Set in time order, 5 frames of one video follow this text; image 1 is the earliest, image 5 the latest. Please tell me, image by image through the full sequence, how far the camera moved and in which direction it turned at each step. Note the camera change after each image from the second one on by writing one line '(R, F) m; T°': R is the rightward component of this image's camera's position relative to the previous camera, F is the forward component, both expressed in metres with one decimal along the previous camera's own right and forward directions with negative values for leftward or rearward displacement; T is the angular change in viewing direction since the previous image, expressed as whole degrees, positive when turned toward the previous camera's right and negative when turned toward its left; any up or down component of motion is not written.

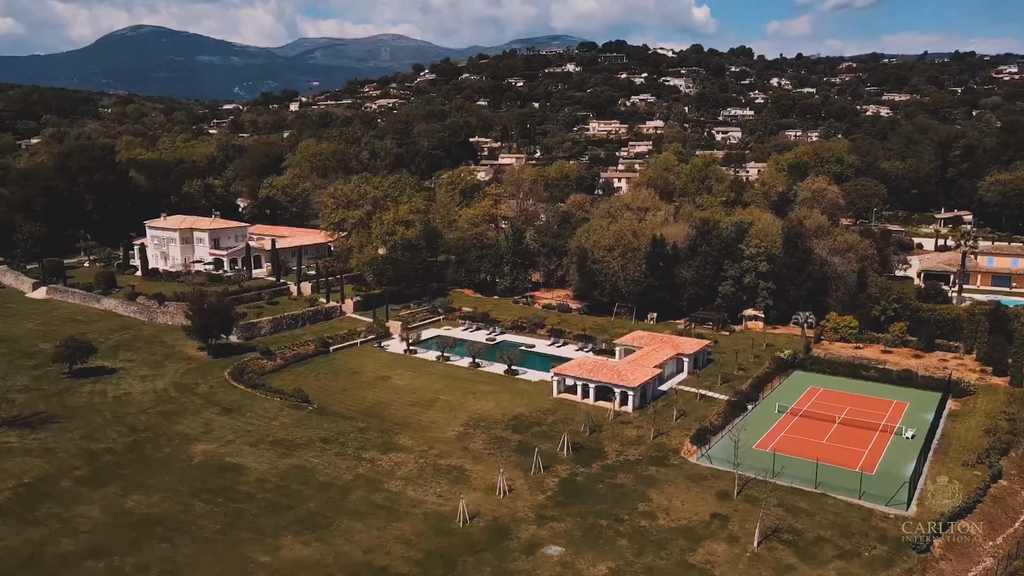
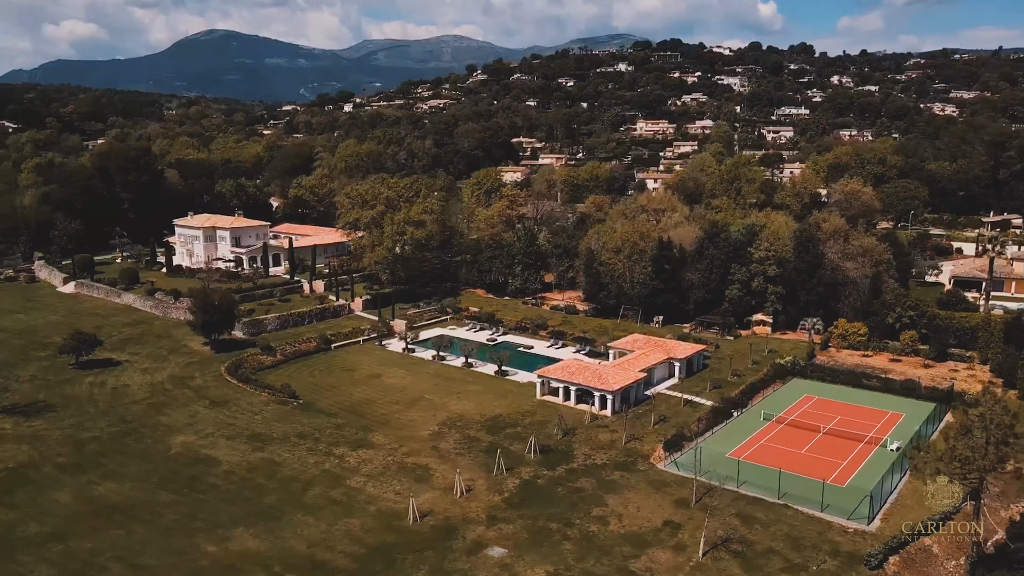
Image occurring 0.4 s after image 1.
(+2.7, 0.0) m; -4°
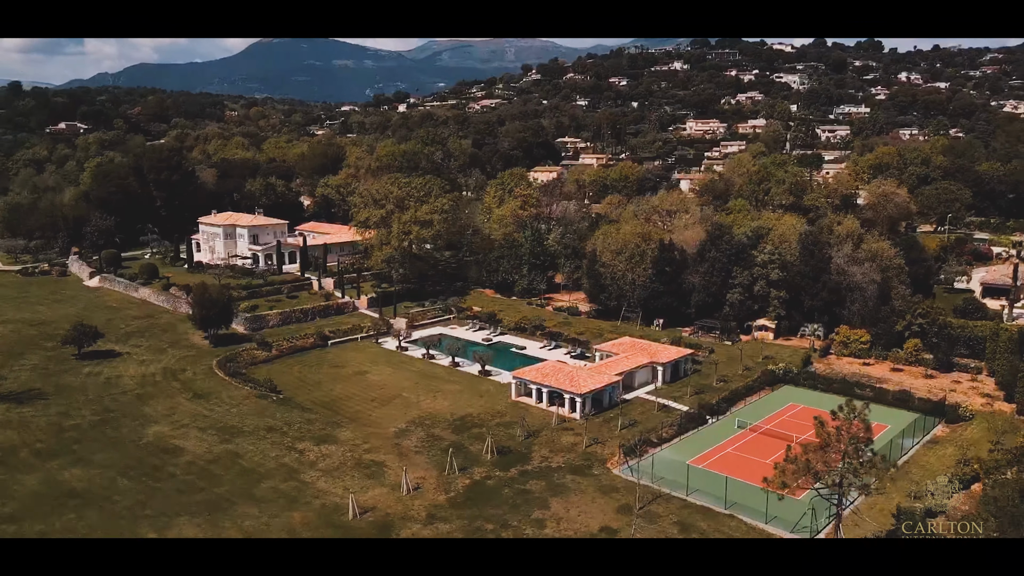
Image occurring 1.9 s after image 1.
(+3.1, +0.1) m; -4°
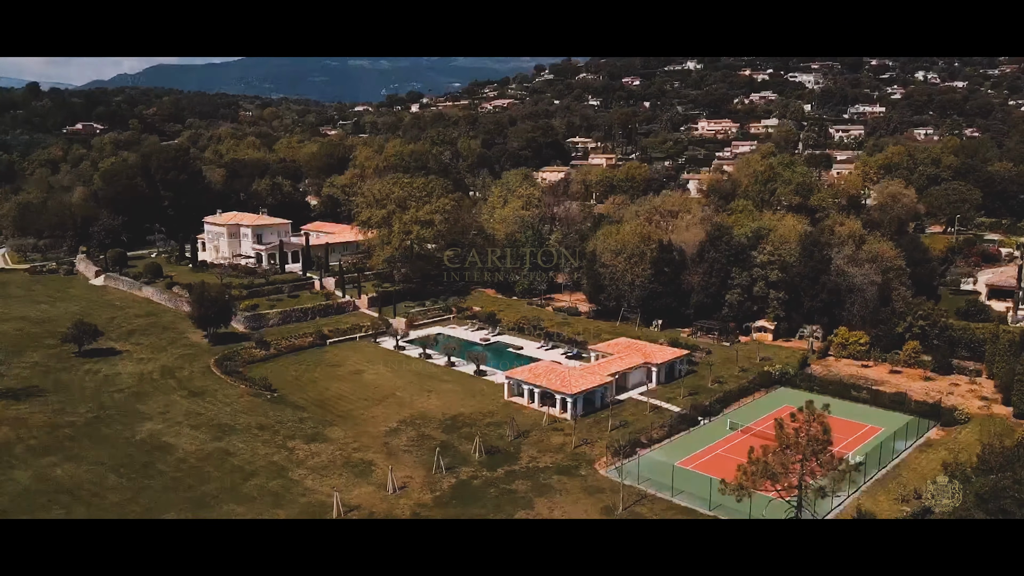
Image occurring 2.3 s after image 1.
(+0.8, 0.0) m; -1°
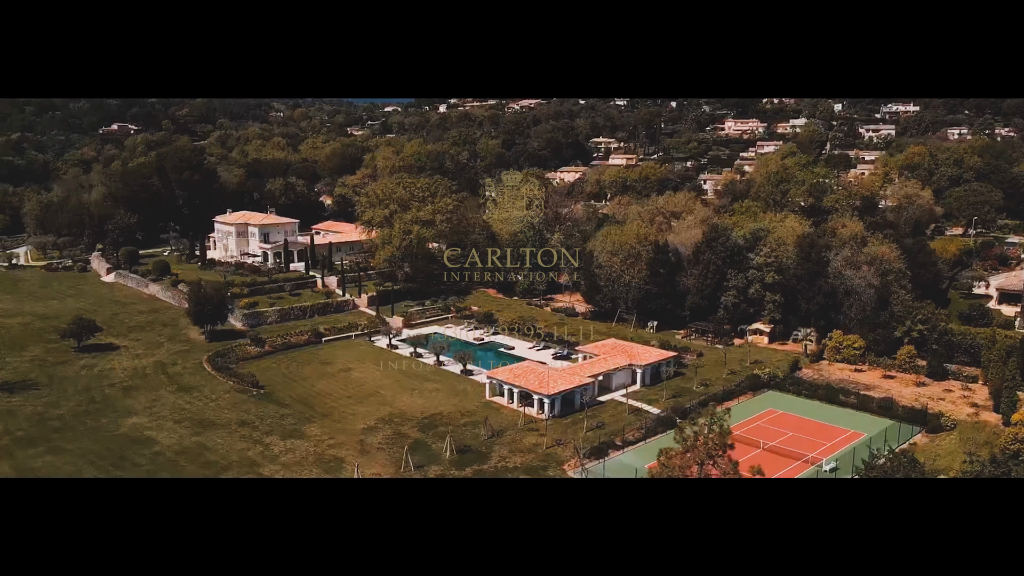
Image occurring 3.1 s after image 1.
(+1.9, 0.0) m; -2°
